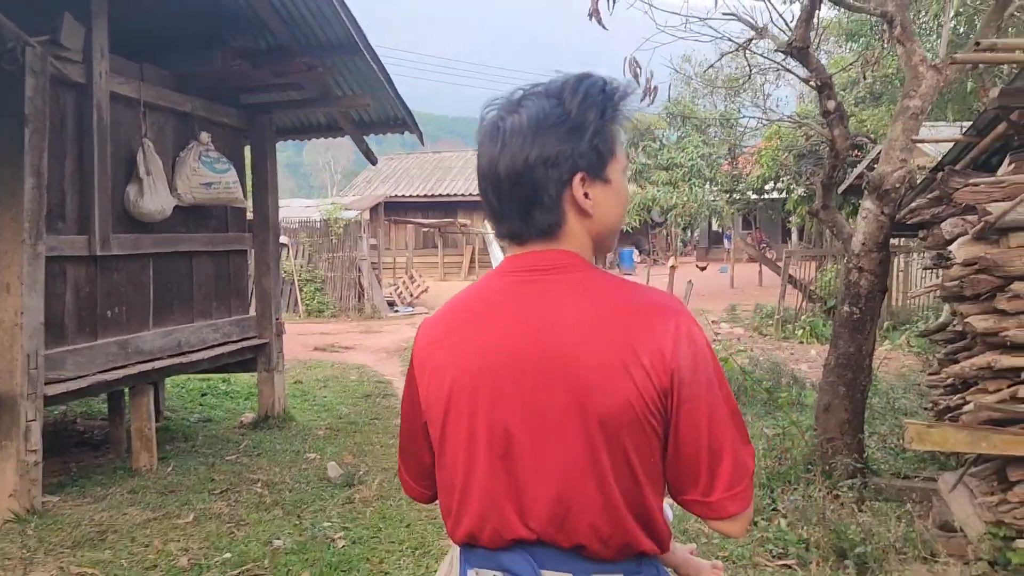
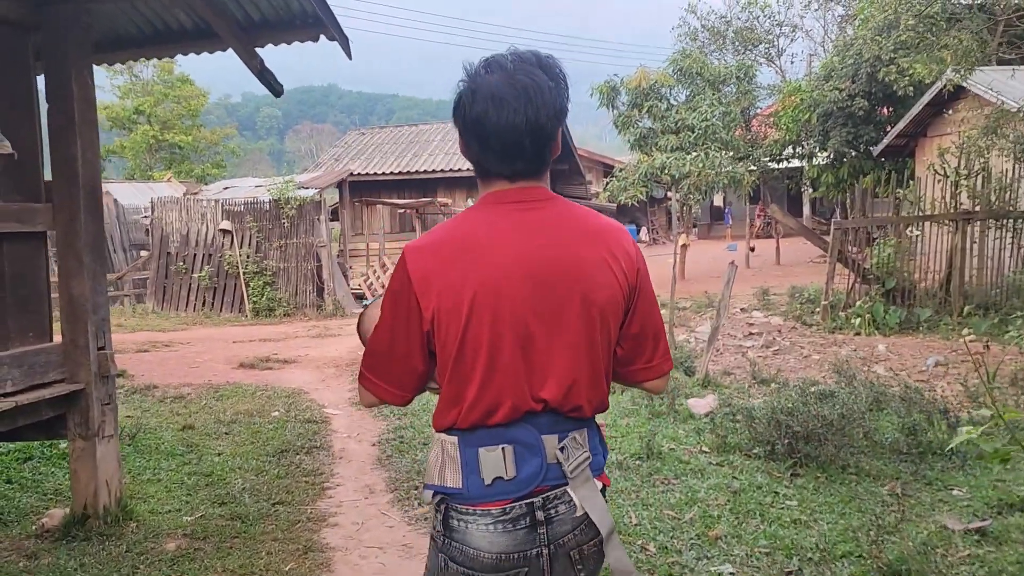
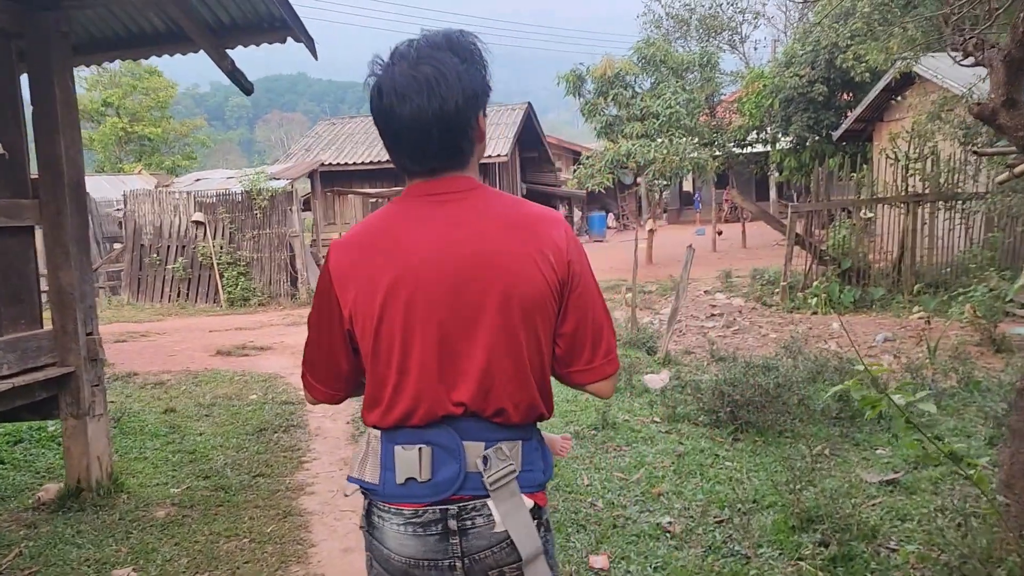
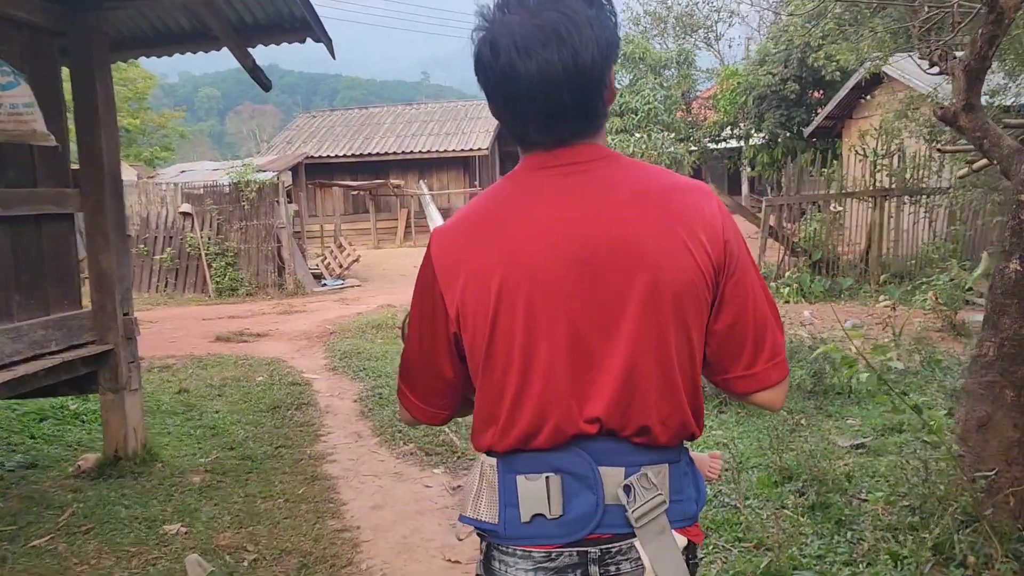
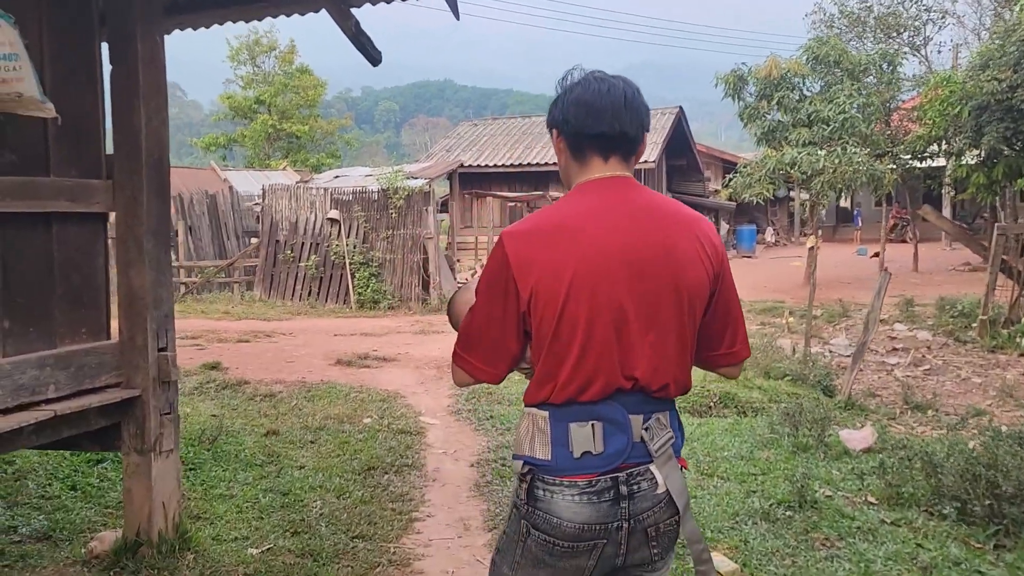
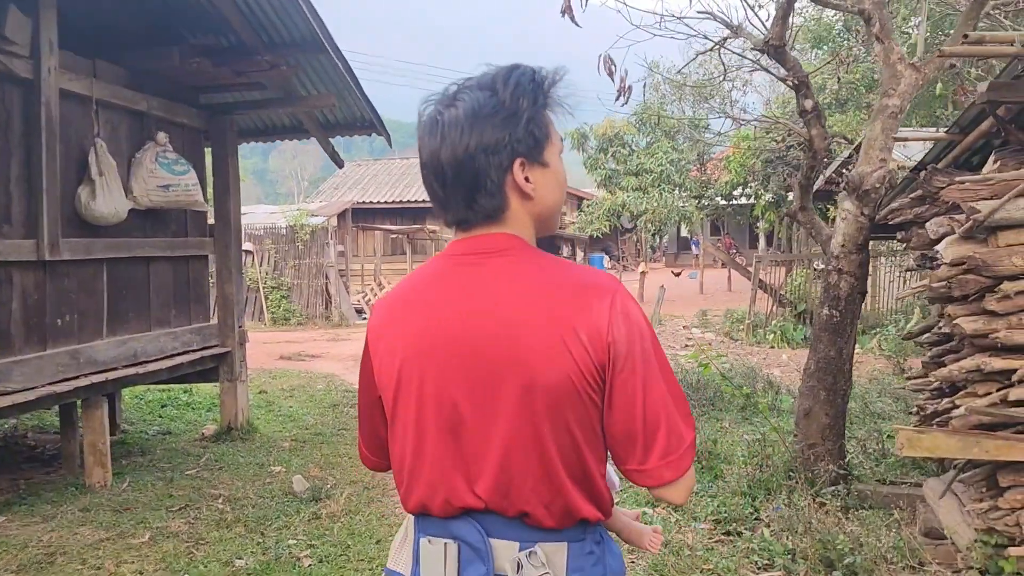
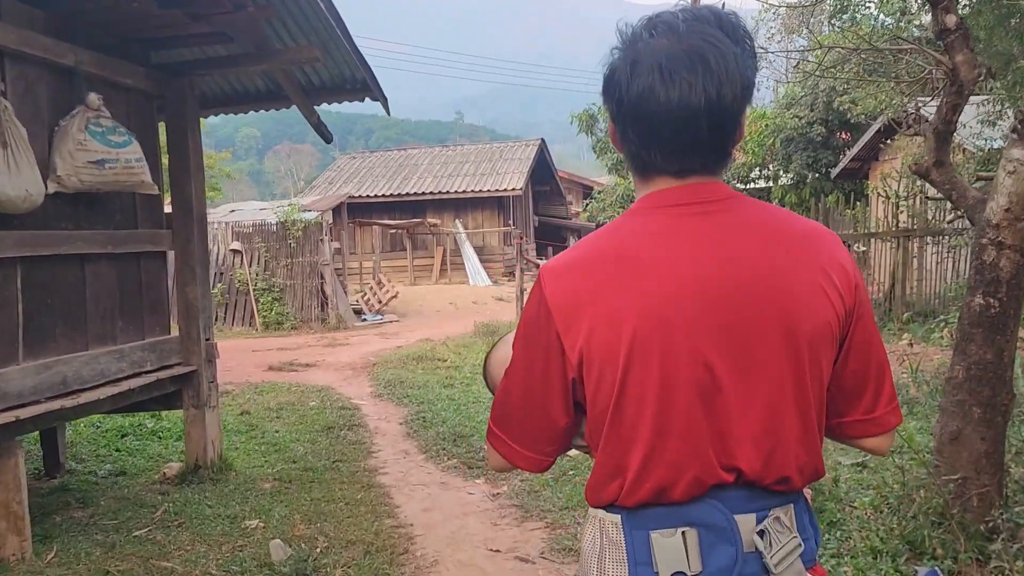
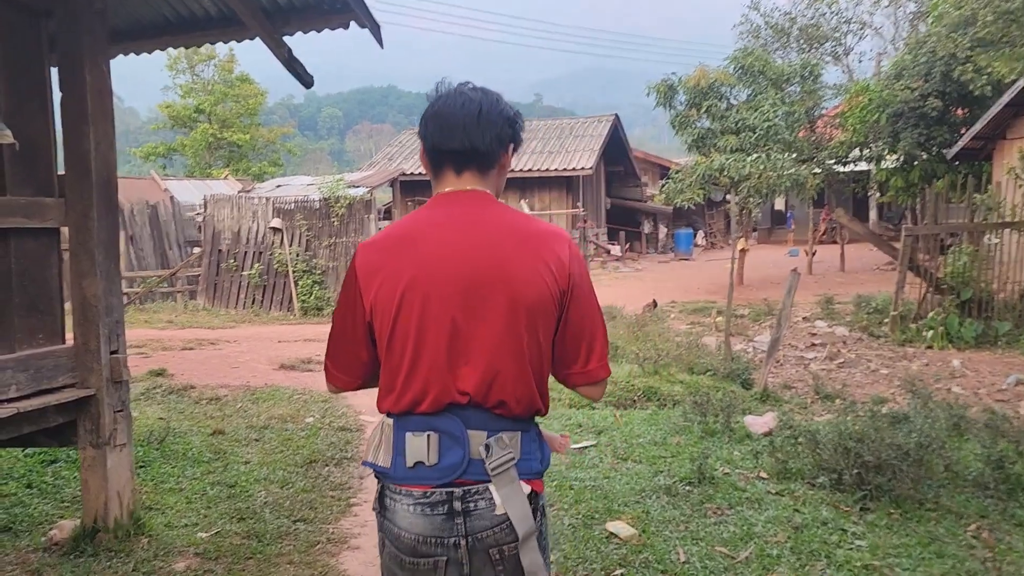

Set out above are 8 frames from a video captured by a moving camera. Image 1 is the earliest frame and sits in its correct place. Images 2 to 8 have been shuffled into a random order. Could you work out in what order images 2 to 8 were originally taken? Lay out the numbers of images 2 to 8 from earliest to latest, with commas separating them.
6, 7, 4, 3, 2, 8, 5
